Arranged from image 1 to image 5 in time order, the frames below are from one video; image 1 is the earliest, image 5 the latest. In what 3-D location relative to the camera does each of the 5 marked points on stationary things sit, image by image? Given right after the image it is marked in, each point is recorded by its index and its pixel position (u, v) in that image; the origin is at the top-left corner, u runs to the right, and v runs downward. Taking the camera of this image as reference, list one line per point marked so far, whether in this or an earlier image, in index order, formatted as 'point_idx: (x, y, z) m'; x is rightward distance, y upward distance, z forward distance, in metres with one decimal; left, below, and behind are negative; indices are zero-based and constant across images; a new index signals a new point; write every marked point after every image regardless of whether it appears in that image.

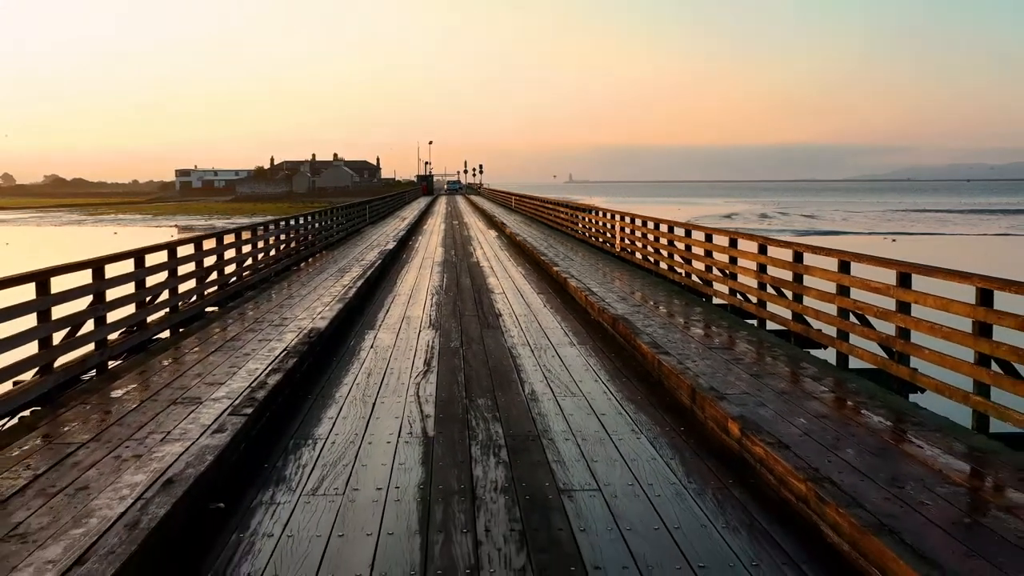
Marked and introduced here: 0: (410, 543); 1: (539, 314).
0: (-0.4, -0.9, +3.0) m
1: (+0.3, -0.3, +8.8) m
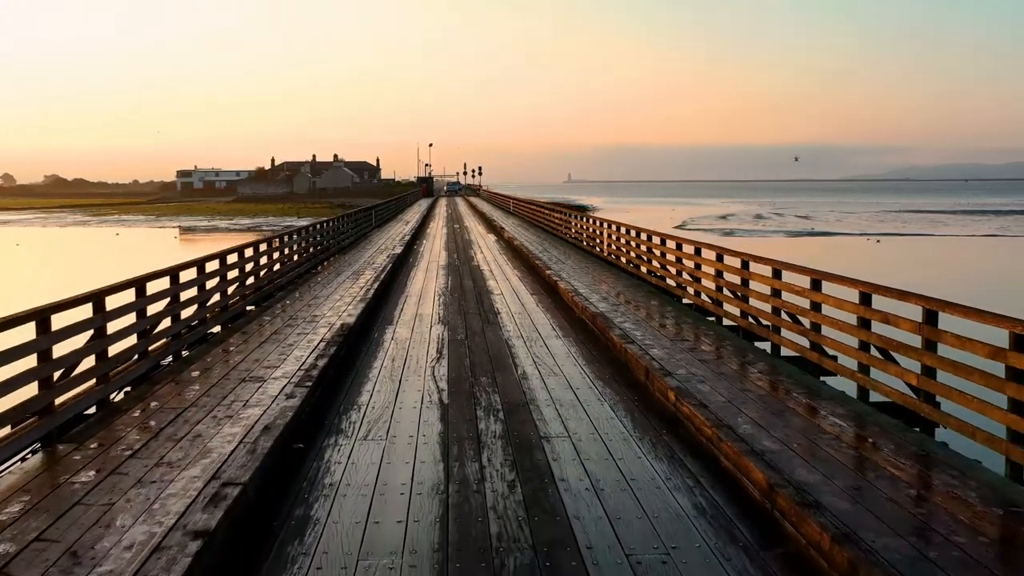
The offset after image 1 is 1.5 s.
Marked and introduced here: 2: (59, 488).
0: (-0.4, -0.9, +4.4) m
1: (+0.2, -0.3, +10.2) m
2: (-2.3, -1.0, +4.3) m
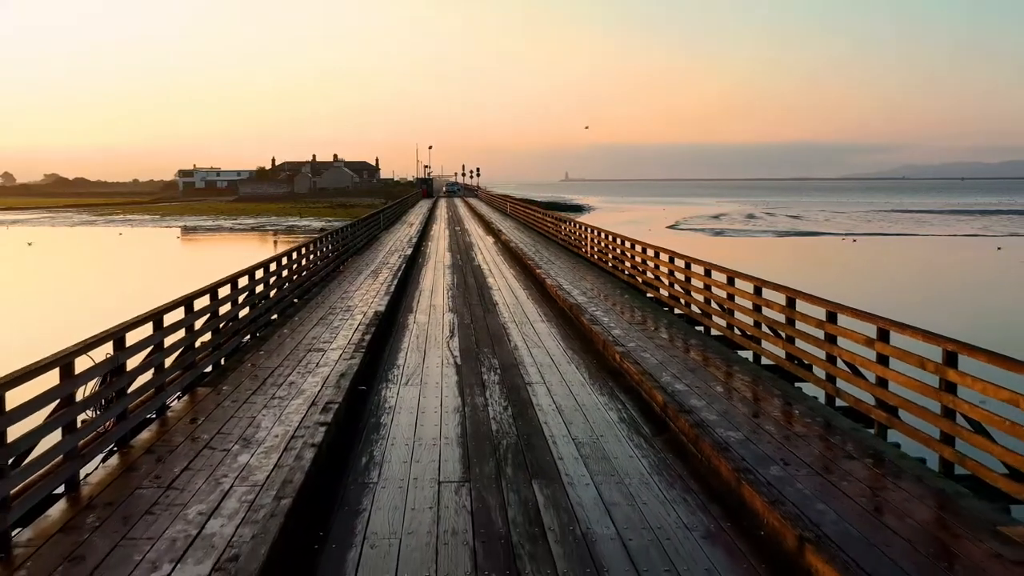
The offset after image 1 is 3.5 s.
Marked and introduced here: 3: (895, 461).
0: (-0.4, -0.9, +6.7) m
1: (+0.2, -0.2, +12.5) m
2: (-2.3, -0.9, +6.6) m
3: (+2.5, -1.1, +5.5) m
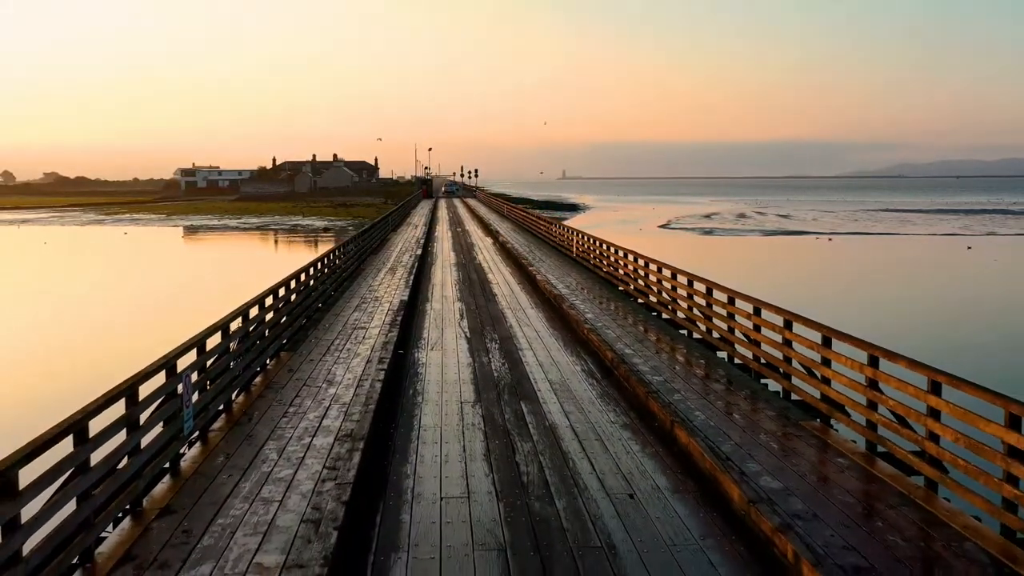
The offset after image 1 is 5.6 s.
0: (-0.5, -0.8, +9.5) m
1: (+0.1, -0.1, +15.3) m
2: (-2.4, -0.9, +9.4) m
3: (+2.4, -1.0, +8.3) m
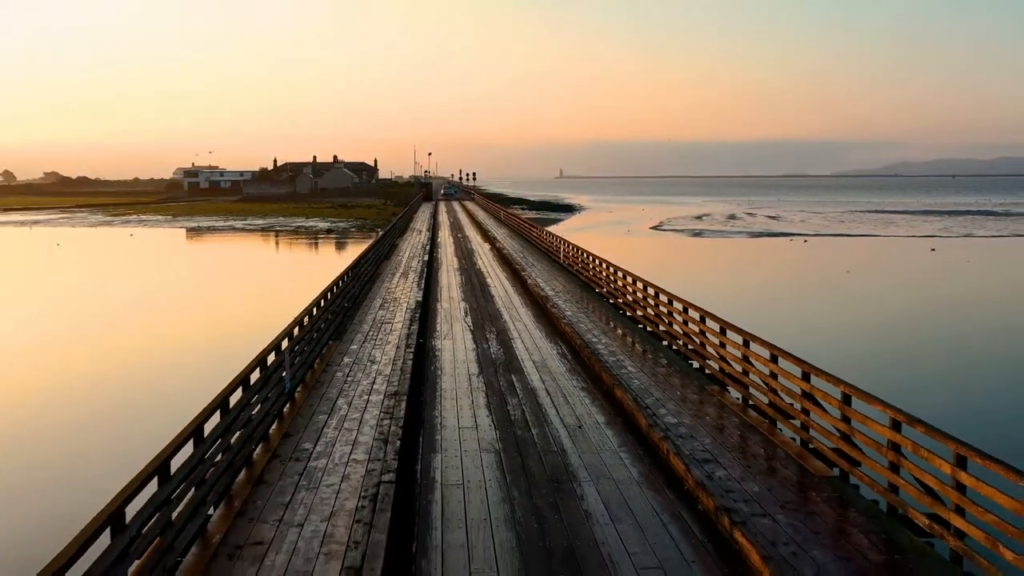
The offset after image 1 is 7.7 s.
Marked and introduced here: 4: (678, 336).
0: (-0.6, -0.9, +12.6) m
1: (0.0, -0.2, +18.4) m
2: (-2.5, -0.9, +12.5) m
3: (+2.3, -1.1, +11.4) m
4: (+2.4, -0.7, +12.3) m
